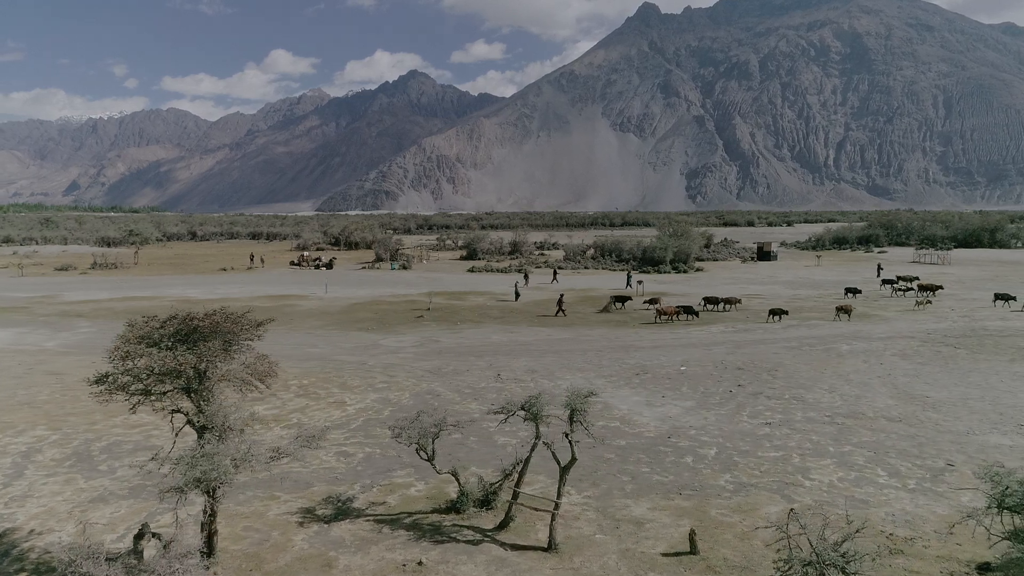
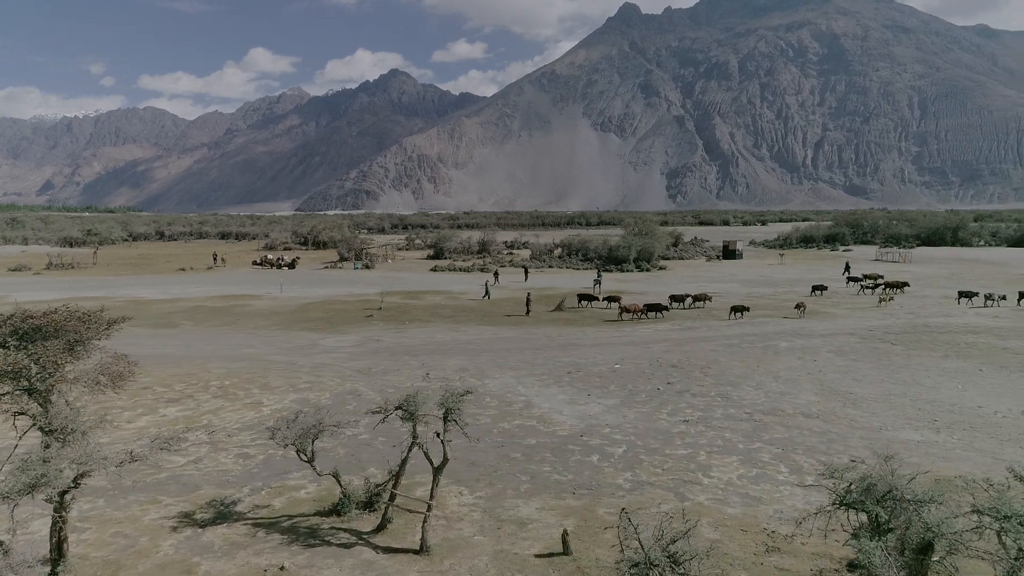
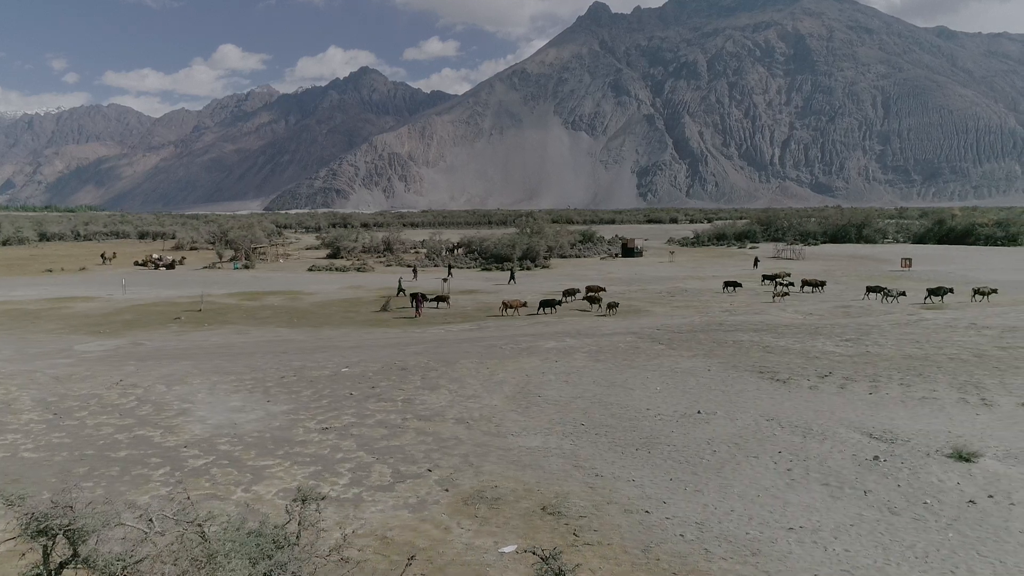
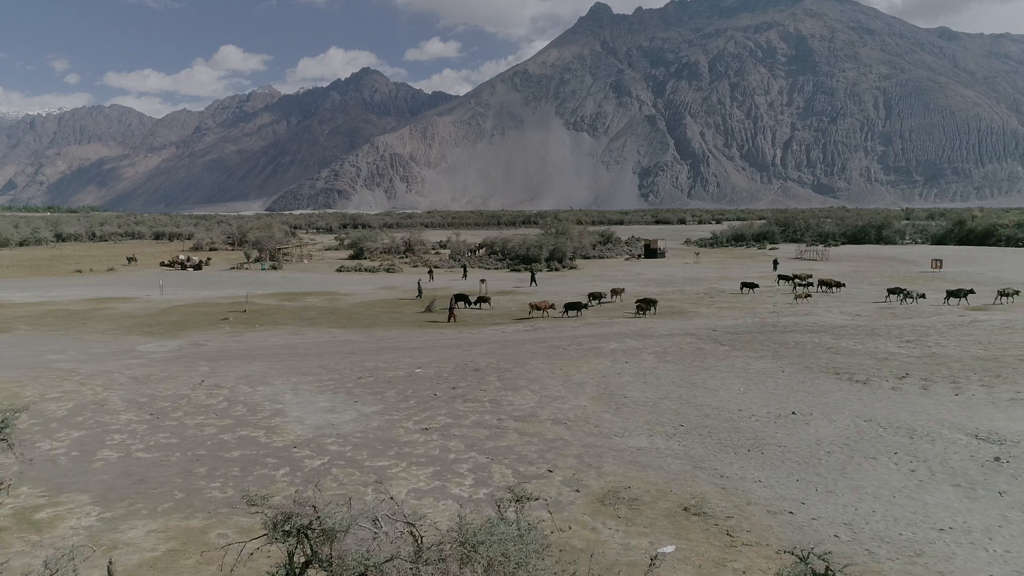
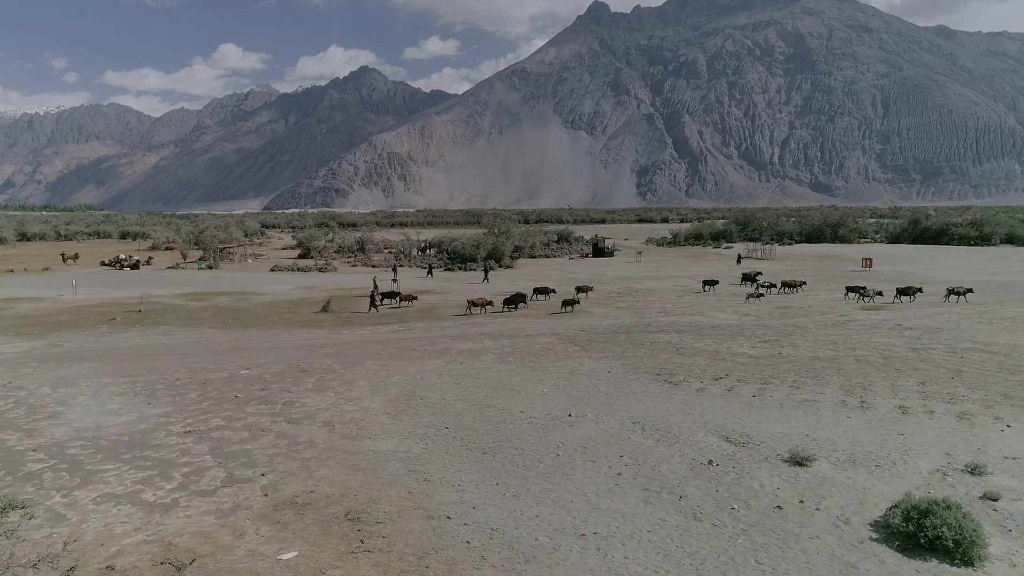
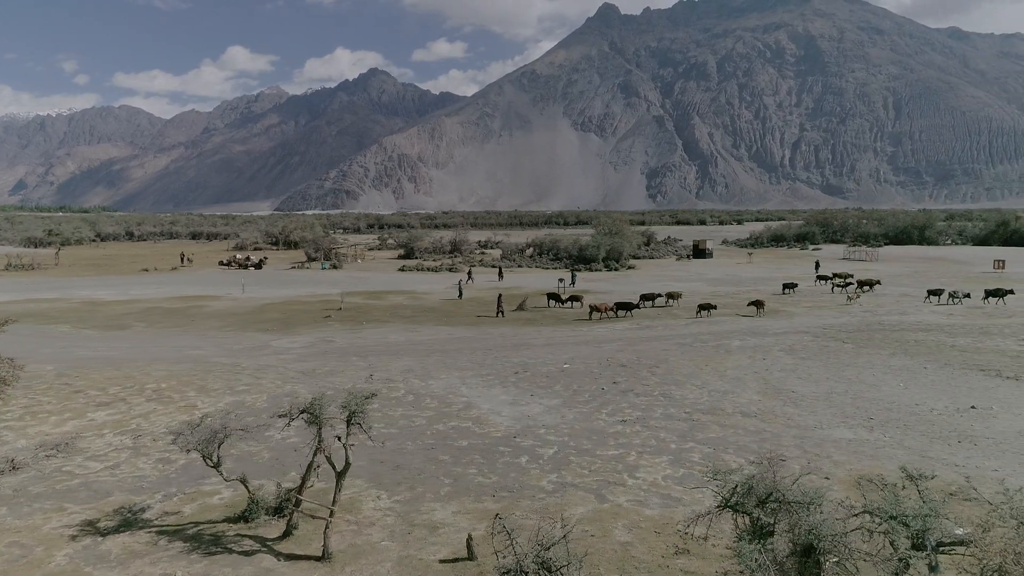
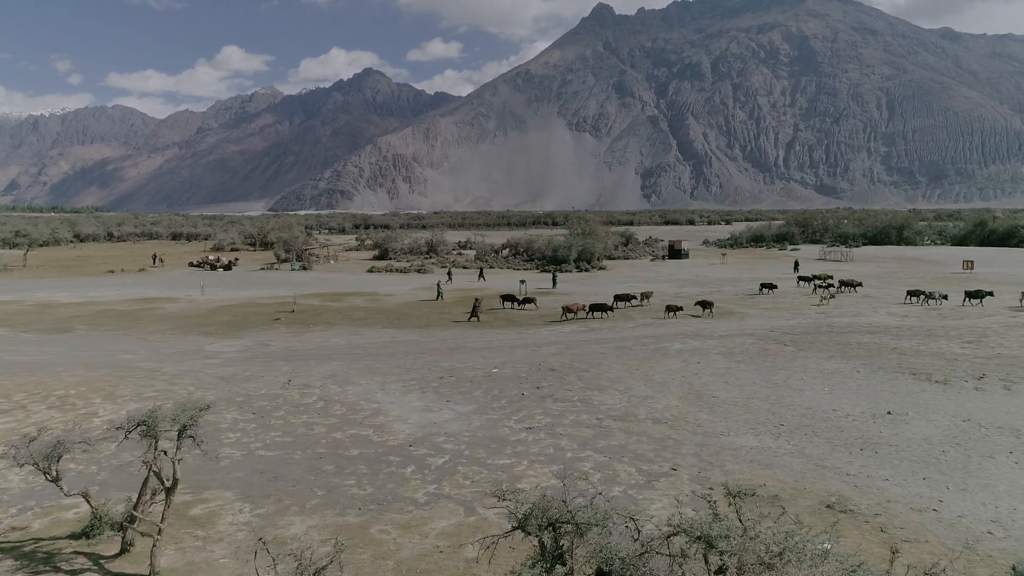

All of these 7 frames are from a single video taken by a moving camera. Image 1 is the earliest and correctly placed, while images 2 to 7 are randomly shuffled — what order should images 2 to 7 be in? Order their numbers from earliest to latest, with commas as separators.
2, 6, 7, 4, 3, 5
